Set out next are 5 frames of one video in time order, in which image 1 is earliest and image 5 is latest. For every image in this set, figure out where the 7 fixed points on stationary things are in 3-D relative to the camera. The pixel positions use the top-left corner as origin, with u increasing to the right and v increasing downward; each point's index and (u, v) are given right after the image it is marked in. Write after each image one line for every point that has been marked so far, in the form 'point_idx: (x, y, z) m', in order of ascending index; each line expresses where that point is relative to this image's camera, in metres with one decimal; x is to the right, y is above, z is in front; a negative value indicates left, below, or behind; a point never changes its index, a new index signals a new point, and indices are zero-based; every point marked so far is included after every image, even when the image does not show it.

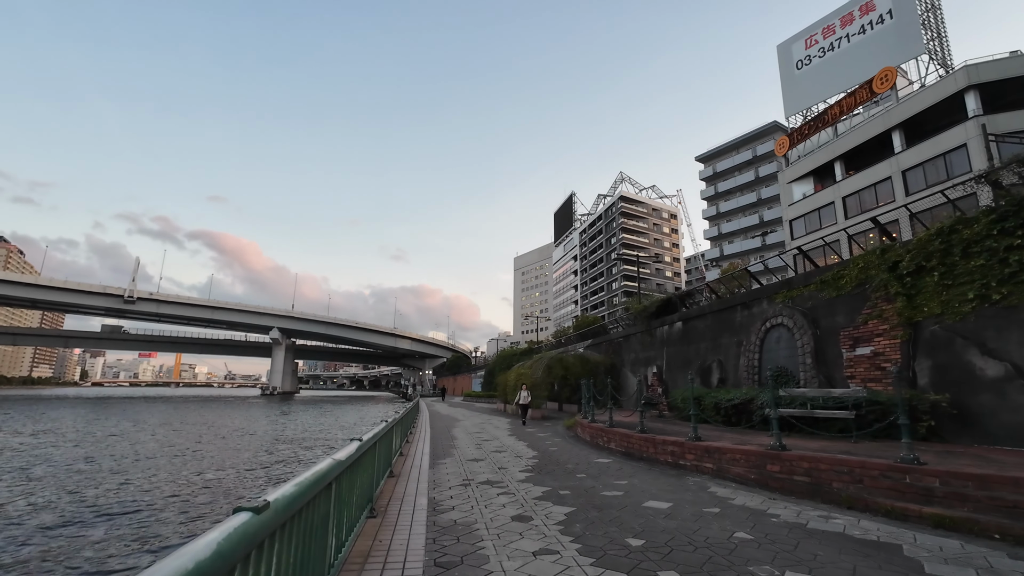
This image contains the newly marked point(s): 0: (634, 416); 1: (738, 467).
0: (+3.2, -3.4, +12.6) m
1: (+3.3, -2.6, +7.0) m
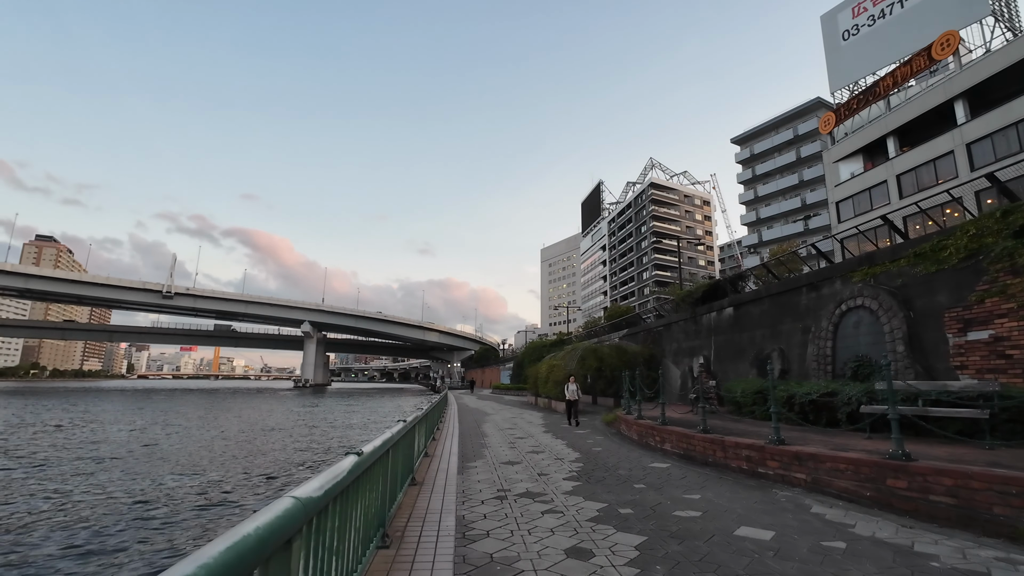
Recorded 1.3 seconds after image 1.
0: (+4.1, -2.9, +11.1) m
1: (+3.8, -2.2, +5.6) m
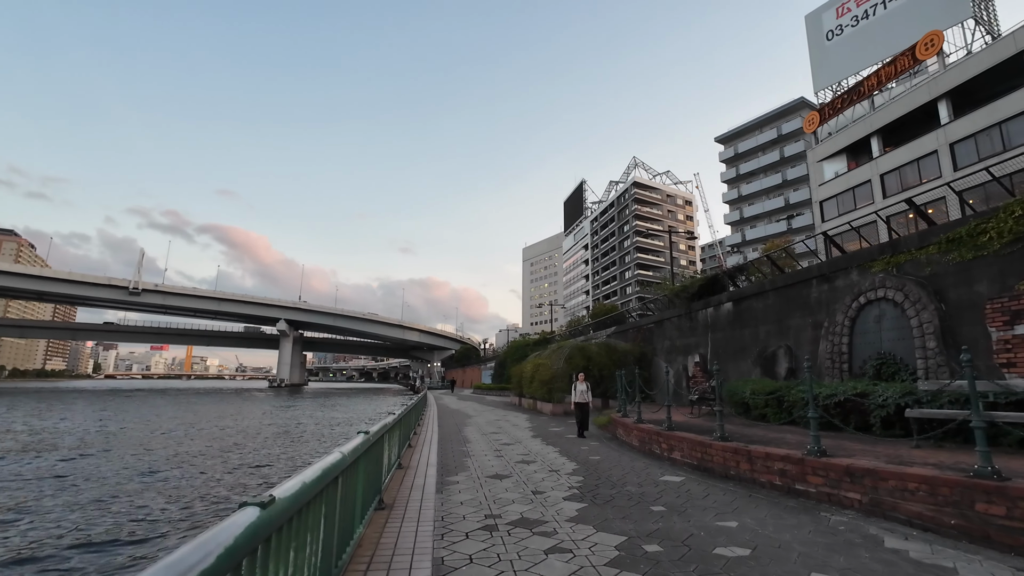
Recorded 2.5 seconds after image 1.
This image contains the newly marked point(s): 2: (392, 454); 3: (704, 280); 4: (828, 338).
0: (+3.8, -2.7, +10.1) m
1: (+3.8, -2.0, +4.5) m
2: (-1.8, -2.4, +7.1) m
3: (+6.6, +0.3, +16.7) m
4: (+7.0, -1.1, +10.7) m
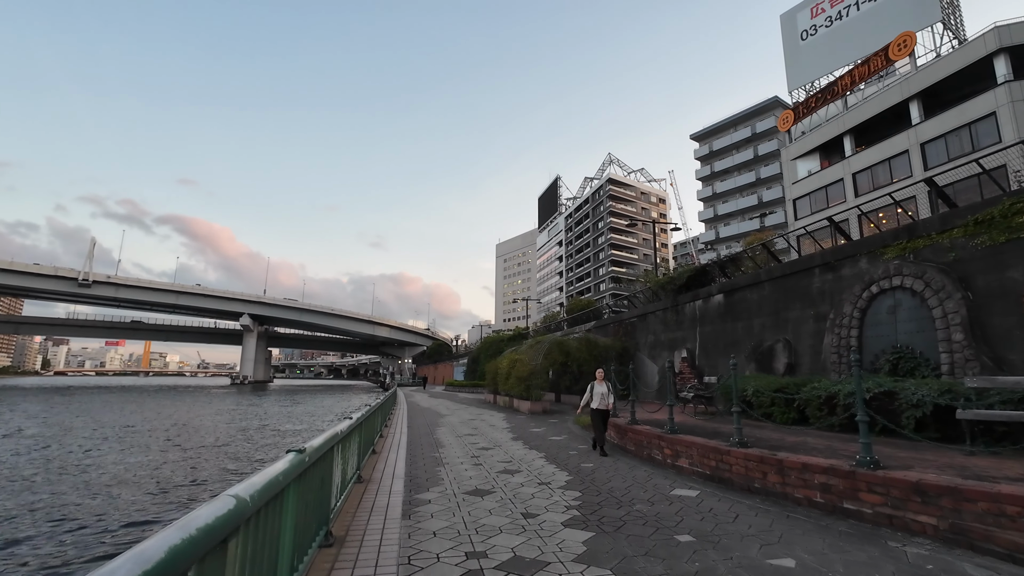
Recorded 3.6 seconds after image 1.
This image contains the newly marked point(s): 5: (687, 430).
0: (+3.4, -2.4, +9.1) m
1: (+3.7, -1.8, +3.5) m
2: (-2.0, -2.1, +5.8) m
3: (+5.9, +0.6, +15.9) m
4: (+6.6, -0.9, +9.9) m
5: (+2.8, -2.2, +7.7) m
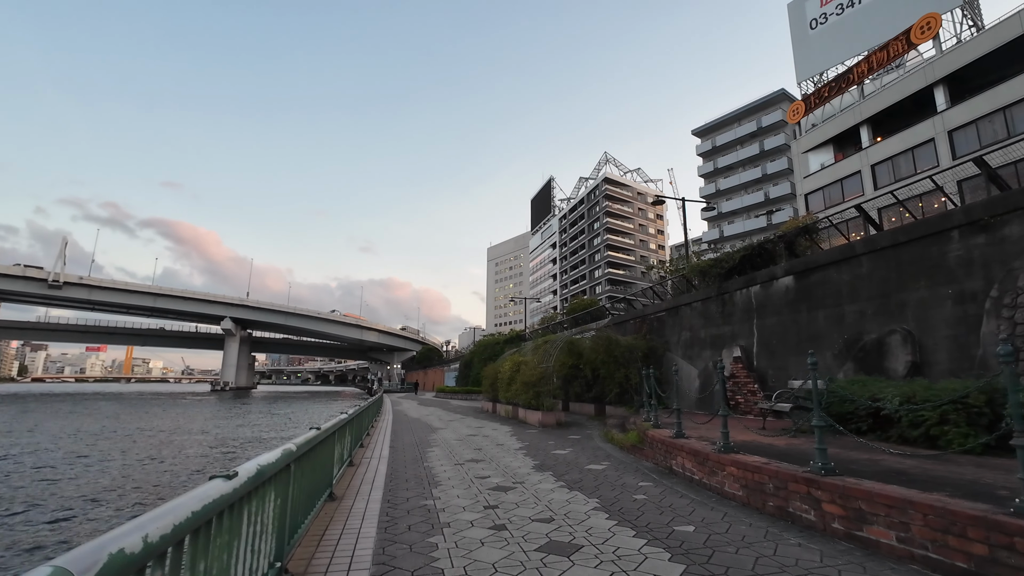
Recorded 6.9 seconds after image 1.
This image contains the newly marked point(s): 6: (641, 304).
0: (+3.8, -1.9, +6.0) m
1: (+4.2, -1.2, +0.5) m
2: (-1.5, -1.6, +2.7) m
3: (+6.2, +1.0, +12.9) m
4: (+7.0, -0.4, +6.9) m
5: (+3.2, -1.7, +4.7) m
6: (+5.0, -0.7, +18.3) m
